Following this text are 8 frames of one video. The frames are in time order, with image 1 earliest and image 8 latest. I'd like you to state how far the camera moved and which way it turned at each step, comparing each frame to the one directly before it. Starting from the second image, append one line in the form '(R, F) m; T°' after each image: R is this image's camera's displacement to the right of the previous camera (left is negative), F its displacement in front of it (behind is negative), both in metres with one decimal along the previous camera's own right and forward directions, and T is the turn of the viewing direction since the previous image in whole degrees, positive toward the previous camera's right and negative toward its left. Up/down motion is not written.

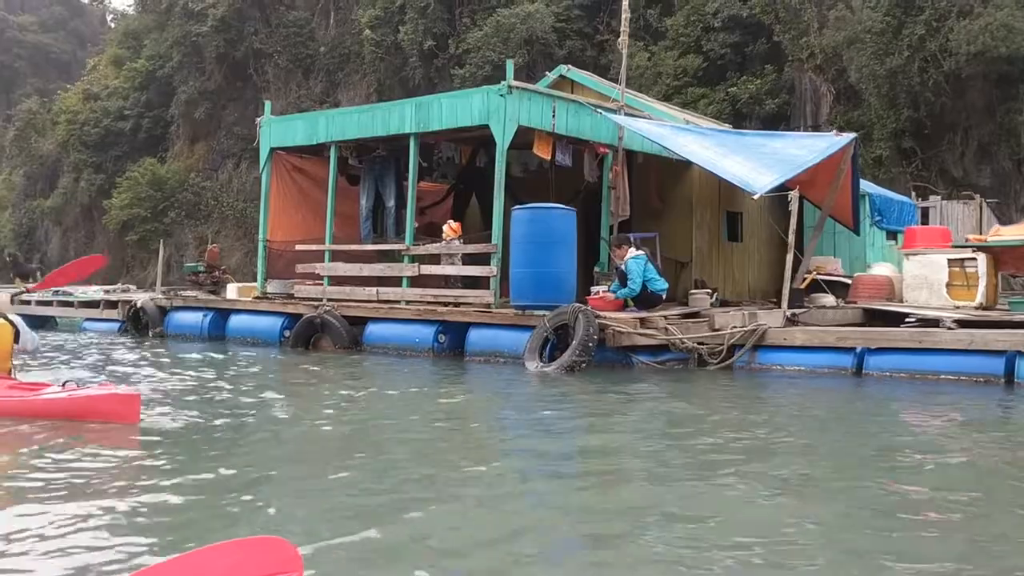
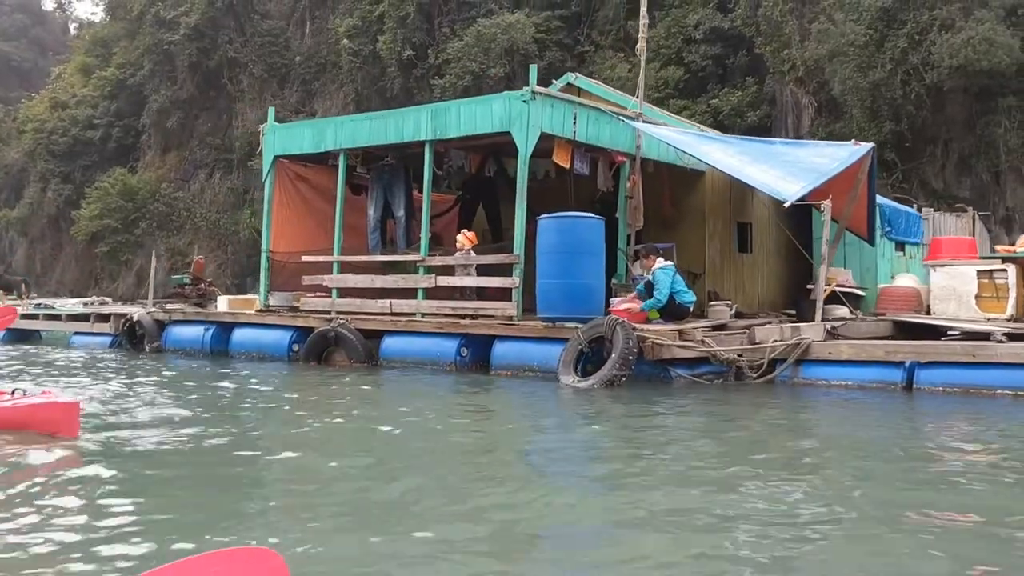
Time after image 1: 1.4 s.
(-0.6, +0.3) m; +2°
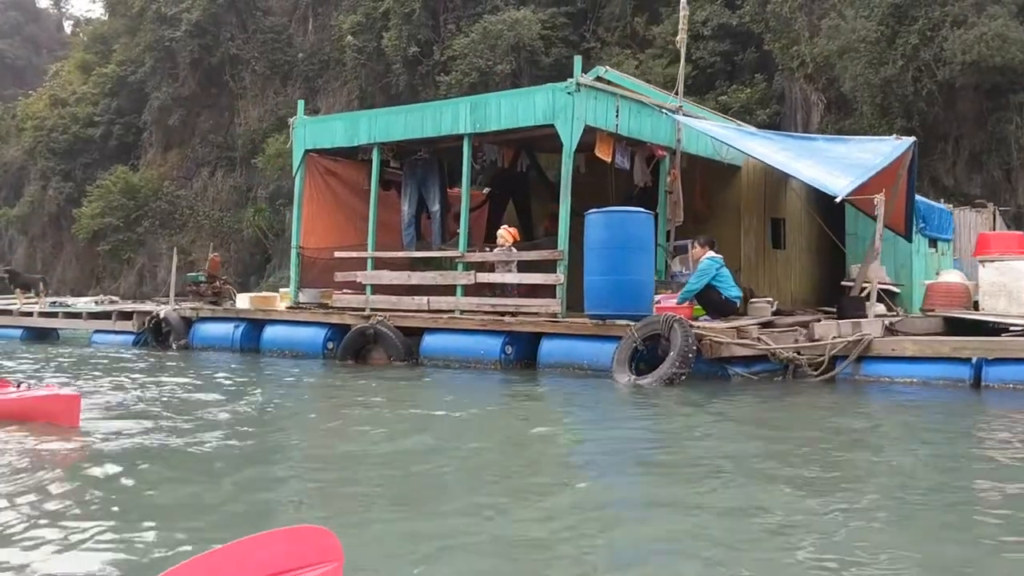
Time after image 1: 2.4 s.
(-0.5, +0.2) m; 0°
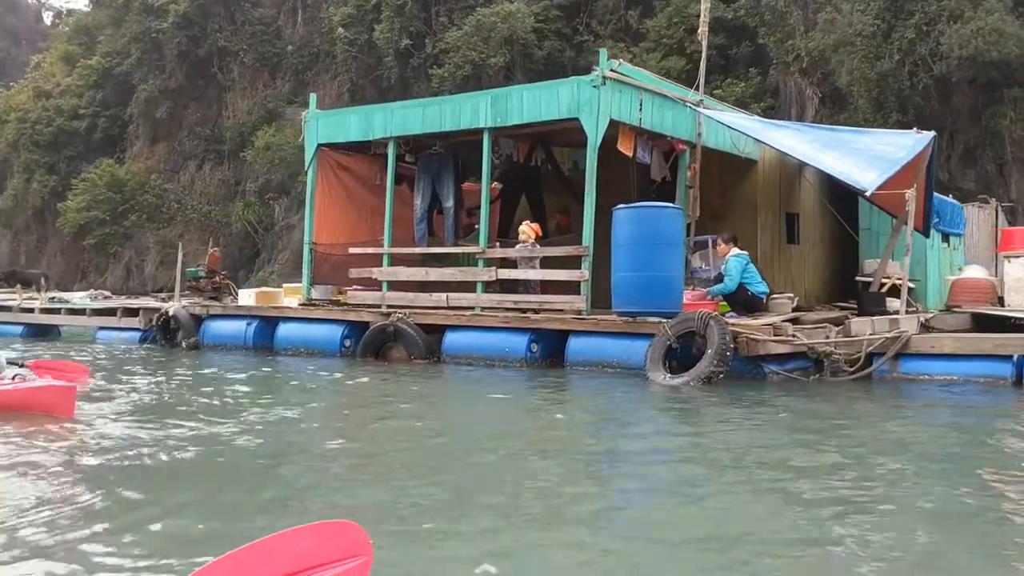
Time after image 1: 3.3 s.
(-0.4, +0.2) m; +1°
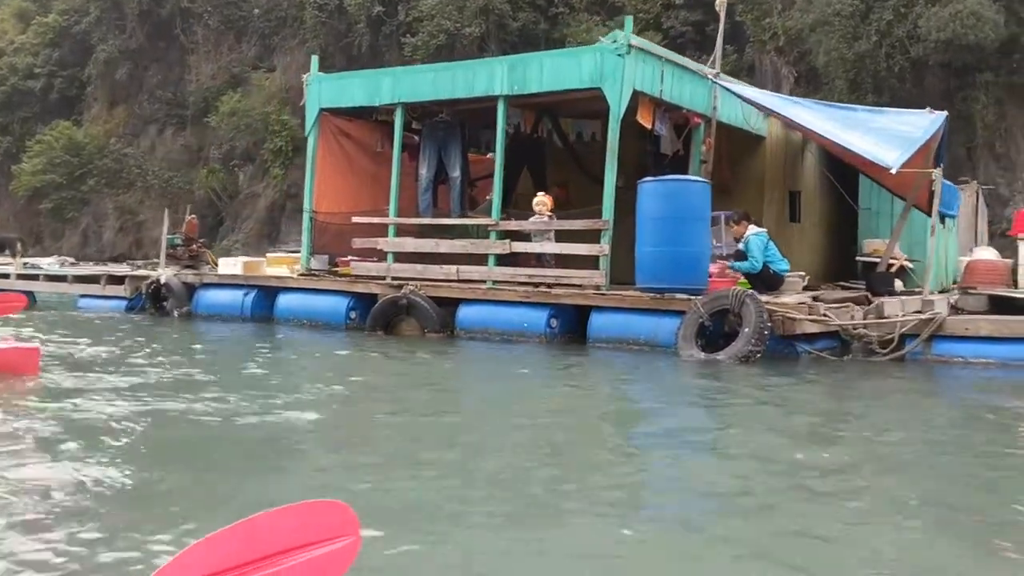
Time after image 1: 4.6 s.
(-0.6, +0.2) m; +3°
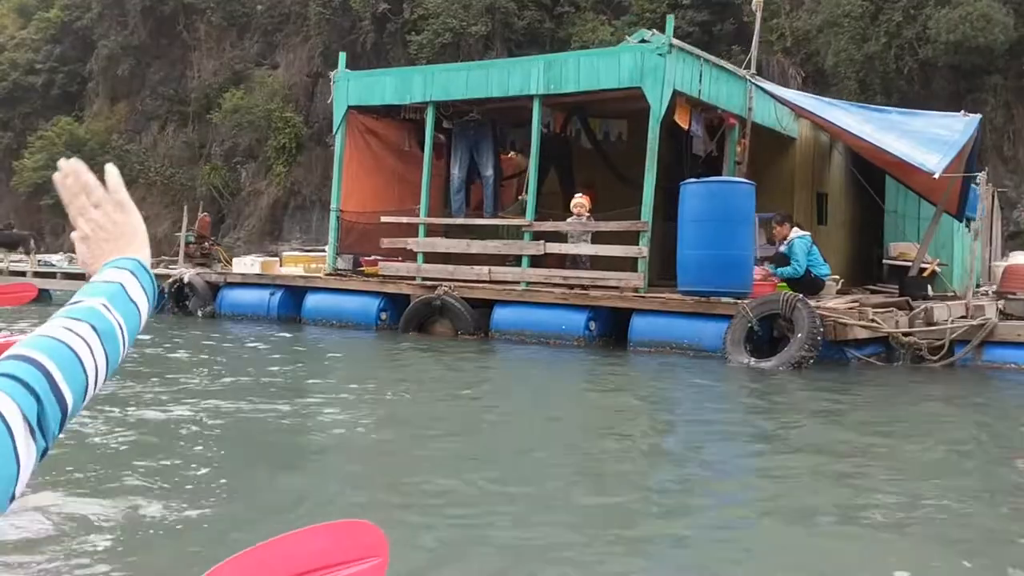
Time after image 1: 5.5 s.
(-0.4, +0.1) m; 0°
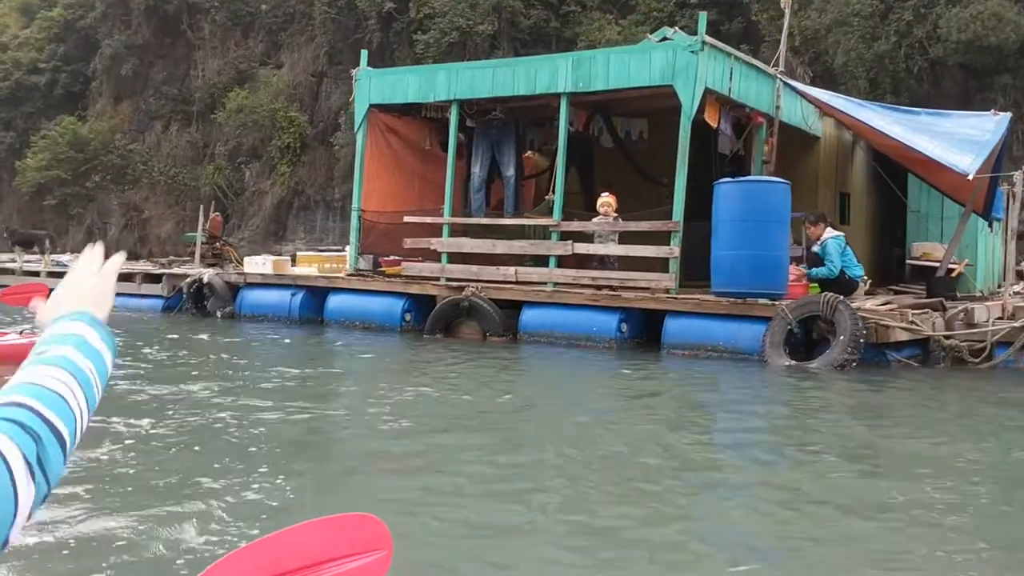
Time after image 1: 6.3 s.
(-0.3, +0.1) m; 0°
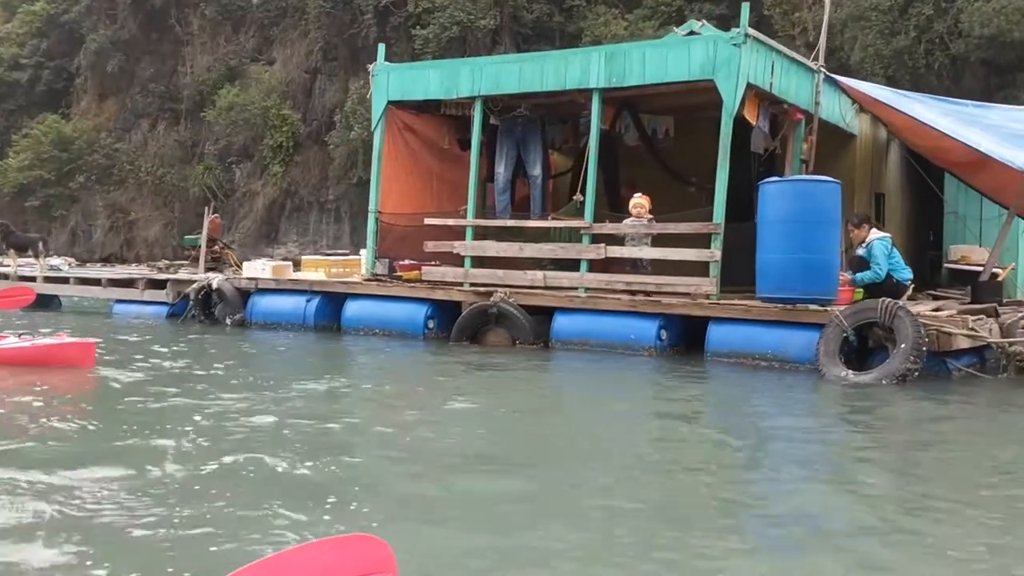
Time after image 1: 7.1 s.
(-0.3, +0.4) m; 0°
